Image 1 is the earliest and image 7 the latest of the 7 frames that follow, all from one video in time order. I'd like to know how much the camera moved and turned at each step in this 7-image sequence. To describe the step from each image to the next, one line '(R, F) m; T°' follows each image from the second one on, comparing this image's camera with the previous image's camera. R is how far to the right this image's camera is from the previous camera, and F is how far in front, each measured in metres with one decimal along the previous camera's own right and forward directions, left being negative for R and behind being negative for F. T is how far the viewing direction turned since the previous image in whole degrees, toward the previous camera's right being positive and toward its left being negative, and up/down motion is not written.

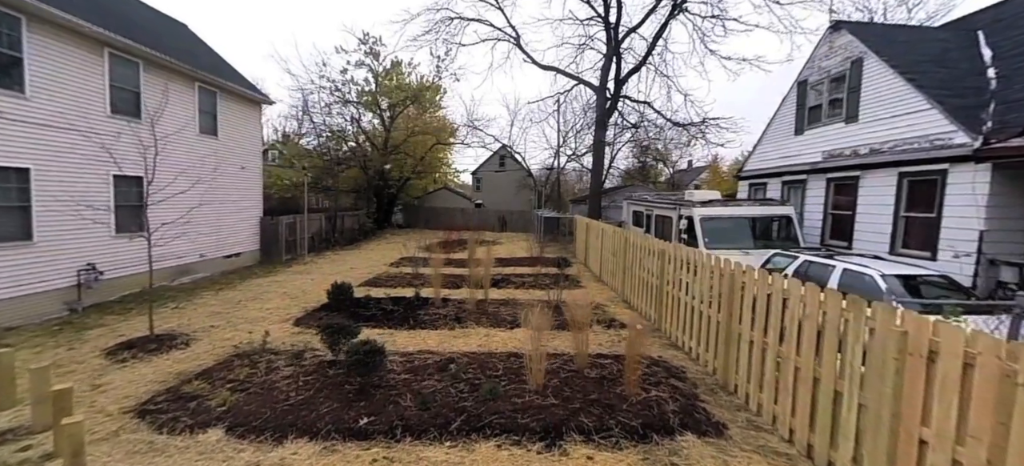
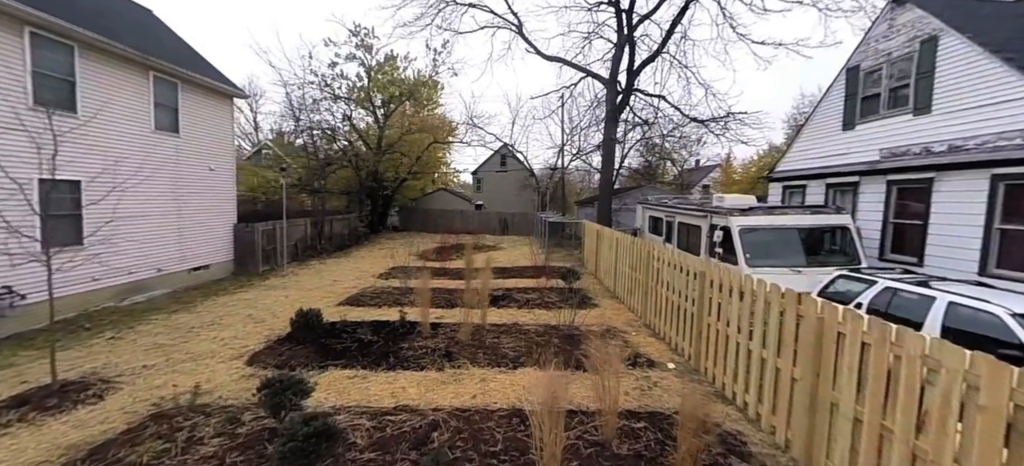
(0.0, +1.2) m; 0°
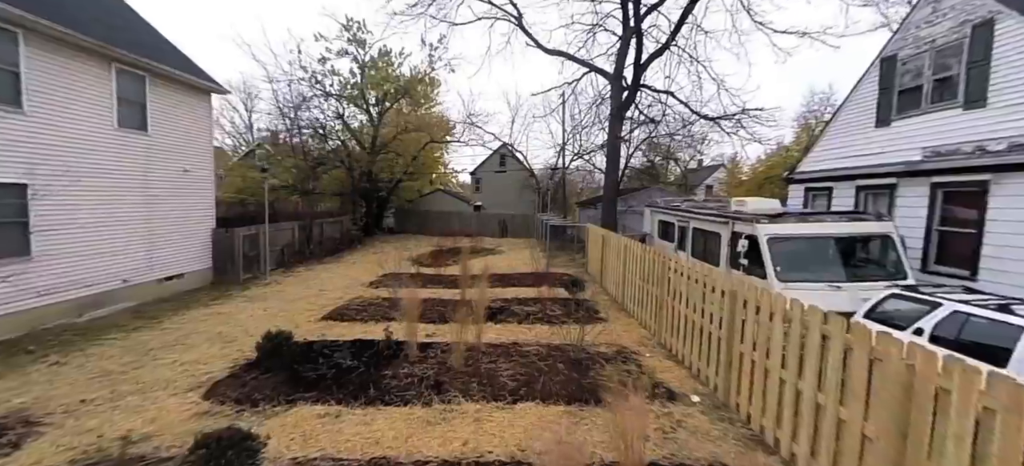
(0.0, +0.7) m; 0°
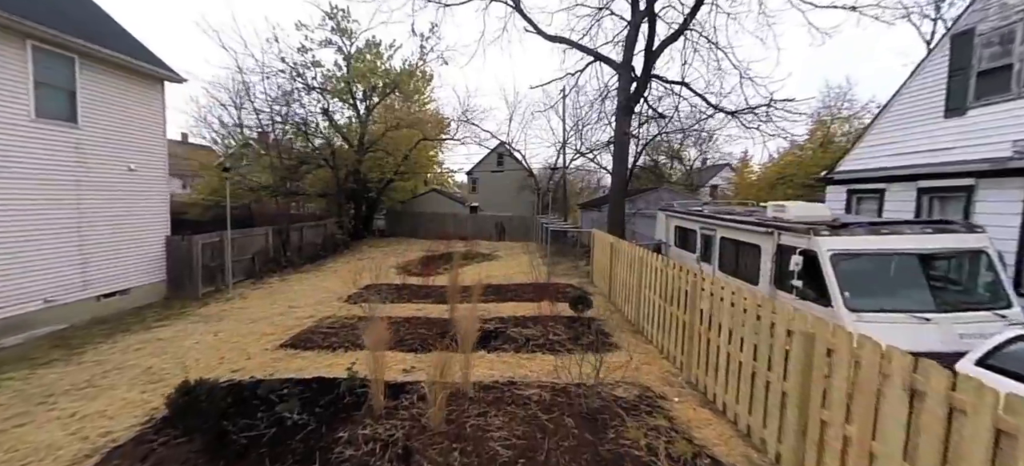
(0.0, +1.2) m; 0°
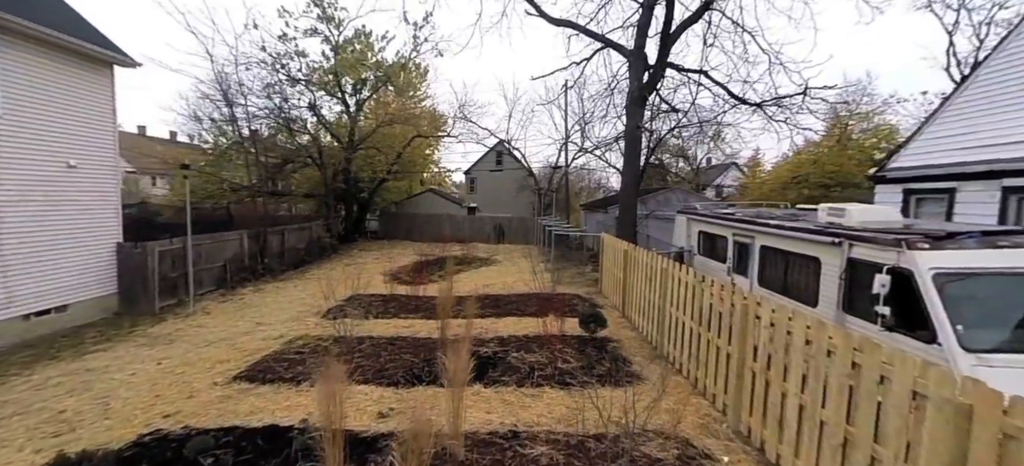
(0.0, +1.1) m; 0°
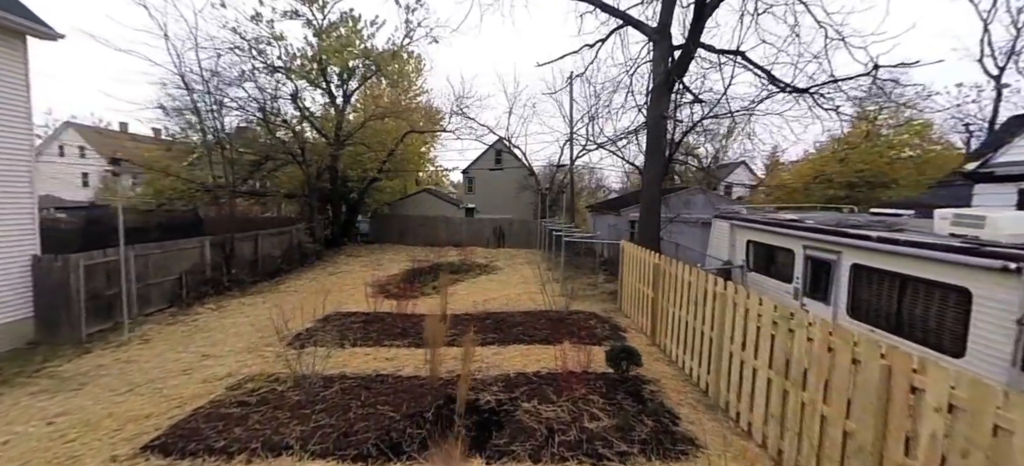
(-0.1, +1.4) m; 0°
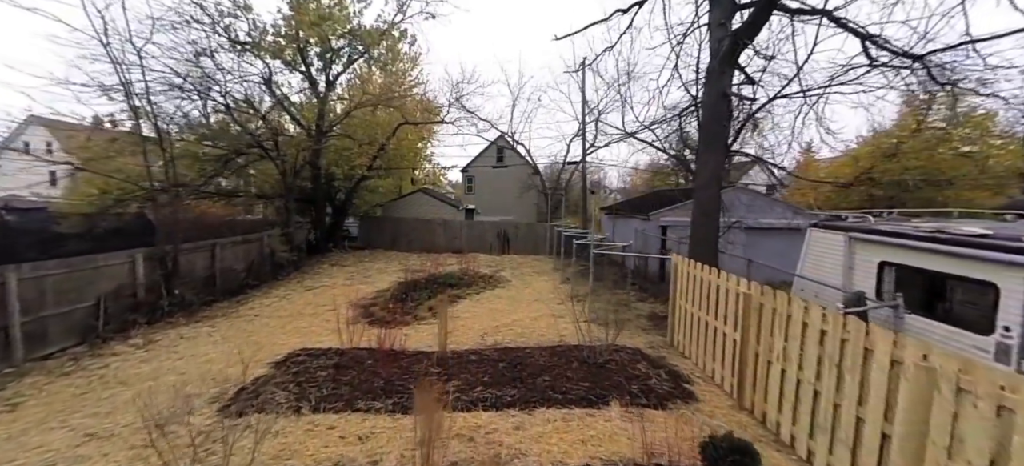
(-0.4, +1.9) m; 0°
